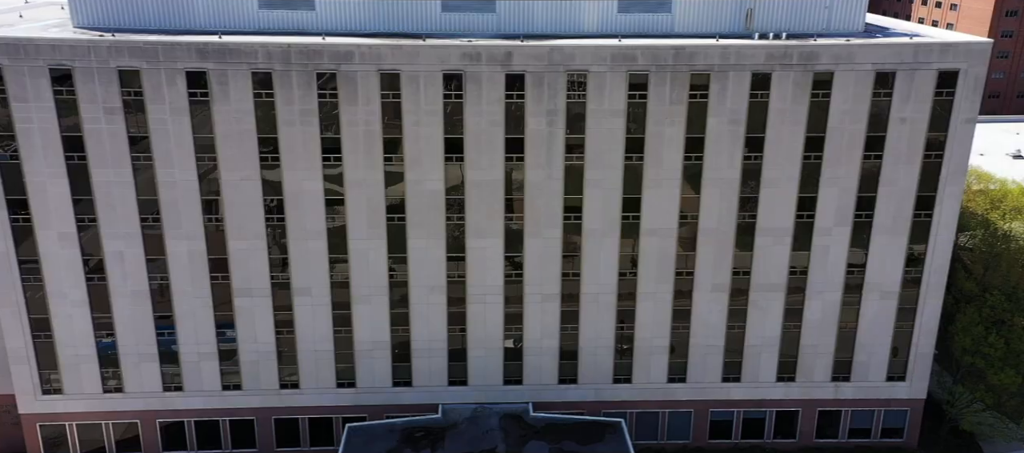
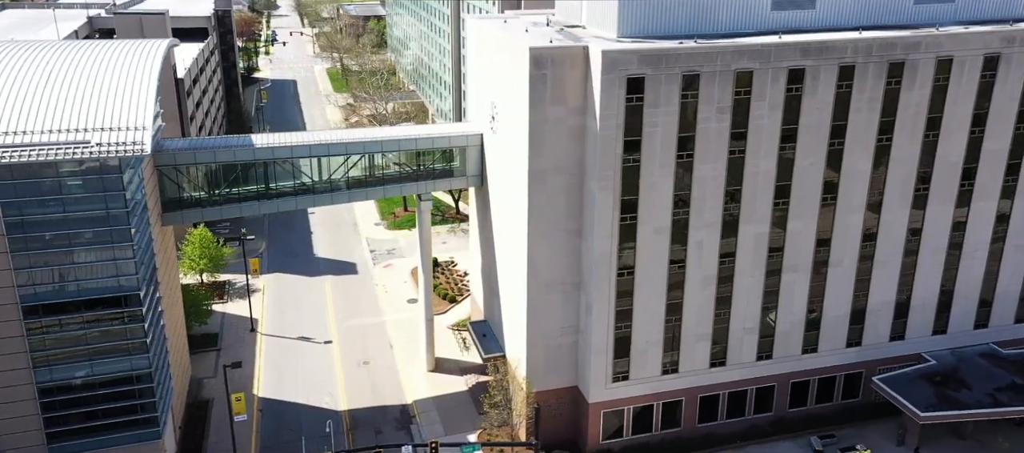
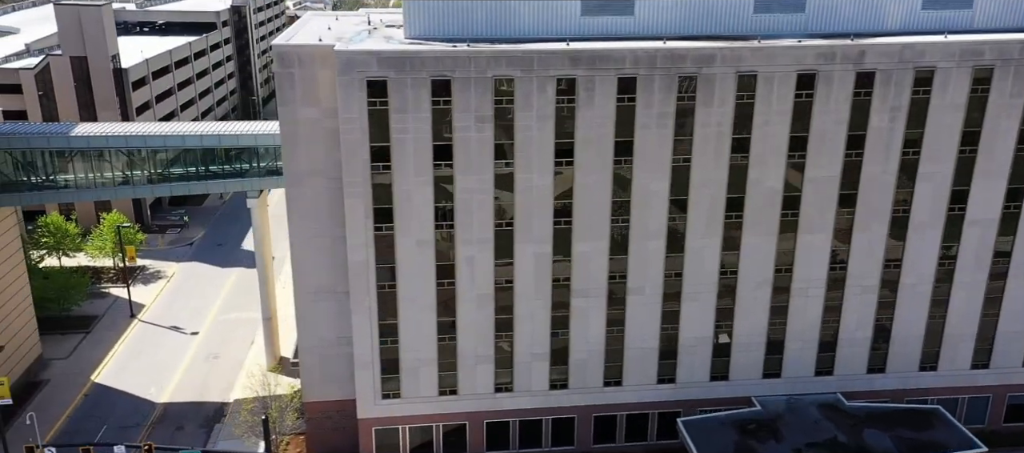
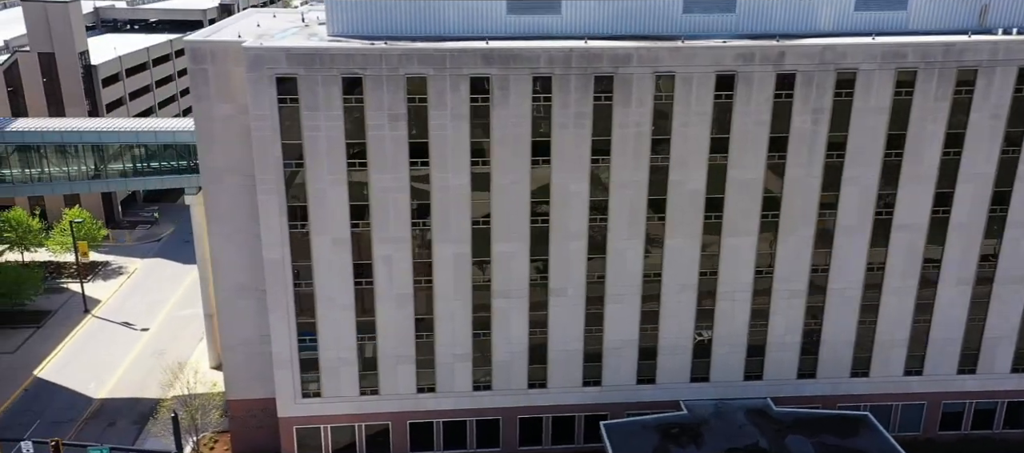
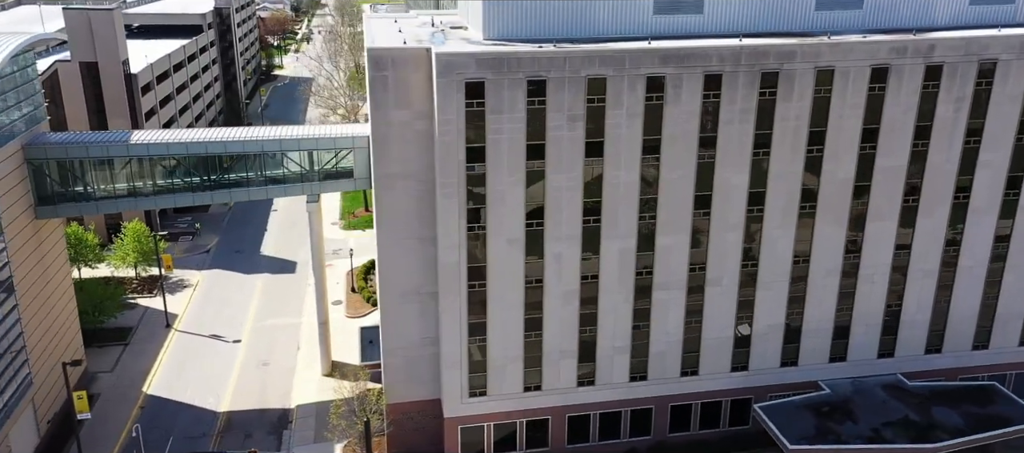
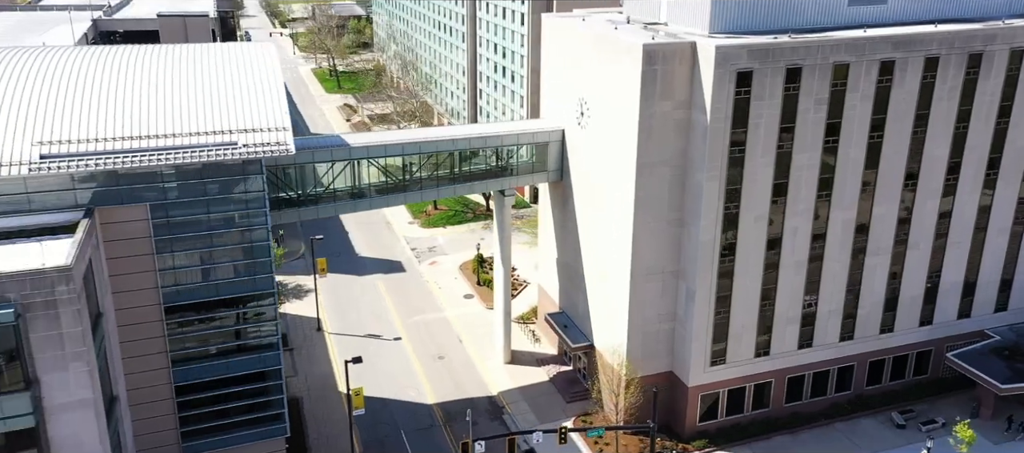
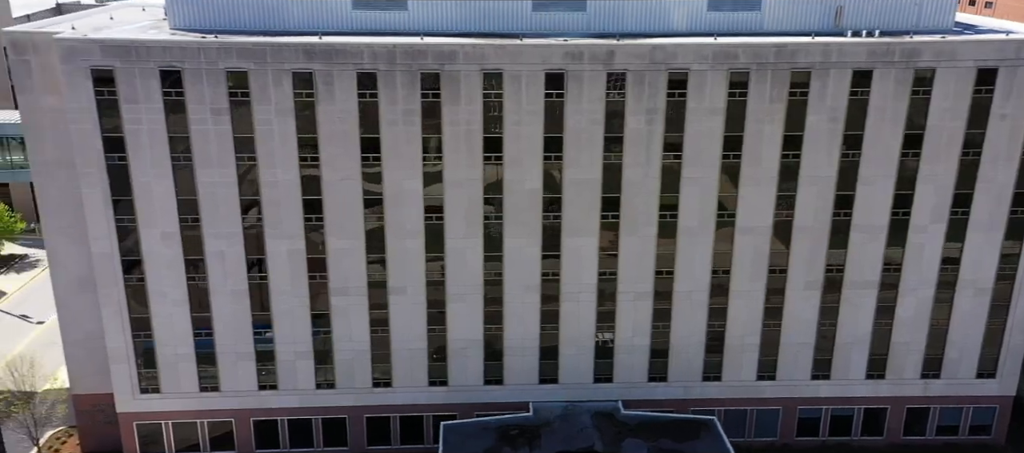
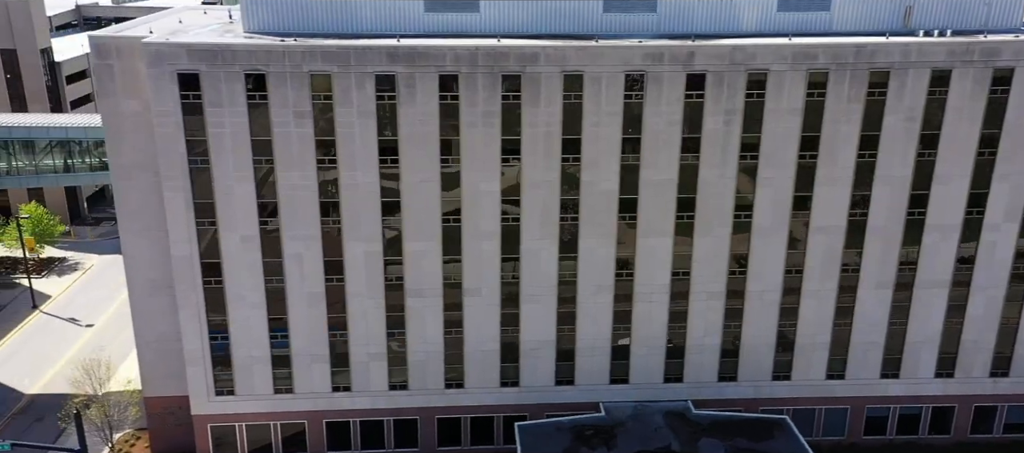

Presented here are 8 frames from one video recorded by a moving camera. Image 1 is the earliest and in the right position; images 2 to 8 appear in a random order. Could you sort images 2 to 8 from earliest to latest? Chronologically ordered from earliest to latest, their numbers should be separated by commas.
7, 8, 4, 3, 5, 2, 6
